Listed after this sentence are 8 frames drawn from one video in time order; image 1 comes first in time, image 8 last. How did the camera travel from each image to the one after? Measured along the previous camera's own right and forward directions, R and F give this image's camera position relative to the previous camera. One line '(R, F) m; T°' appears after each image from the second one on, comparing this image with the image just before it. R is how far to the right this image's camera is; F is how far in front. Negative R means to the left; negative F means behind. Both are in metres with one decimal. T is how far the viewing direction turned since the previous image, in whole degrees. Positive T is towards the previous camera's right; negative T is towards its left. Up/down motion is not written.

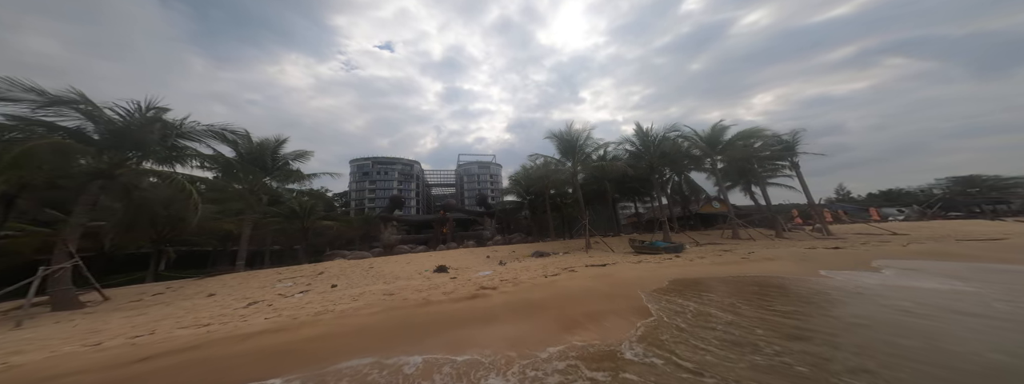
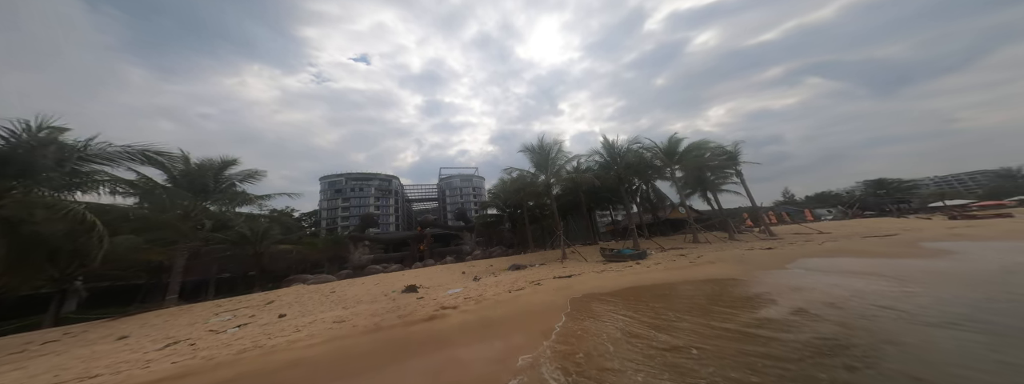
(+0.5, -0.1) m; +5°
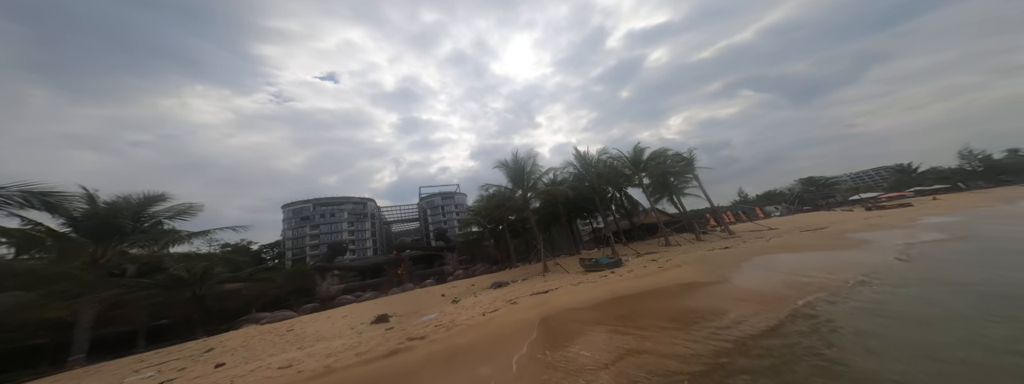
(+0.3, +0.1) m; +4°
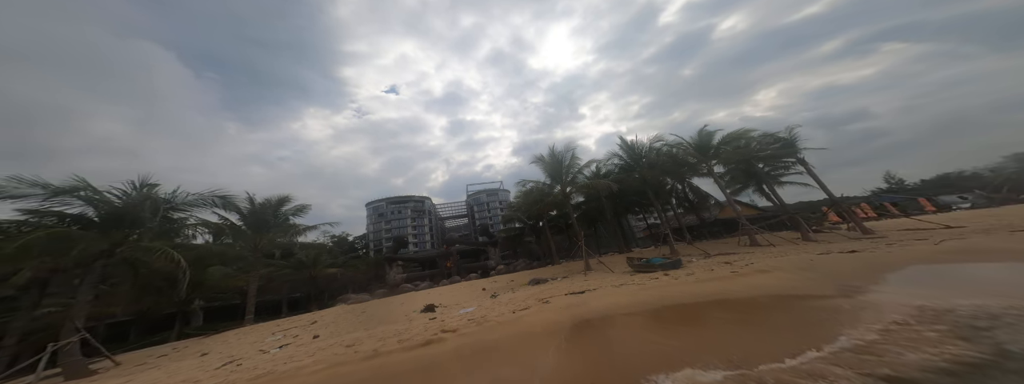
(+0.7, -0.2) m; -11°
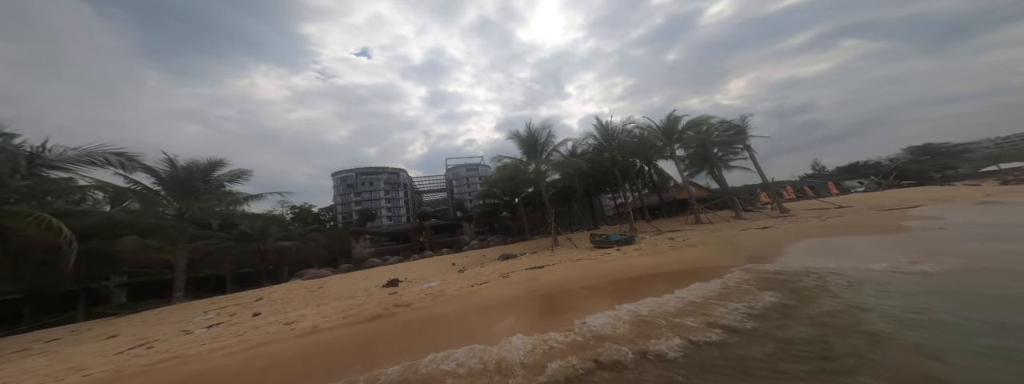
(+0.5, +0.2) m; +5°
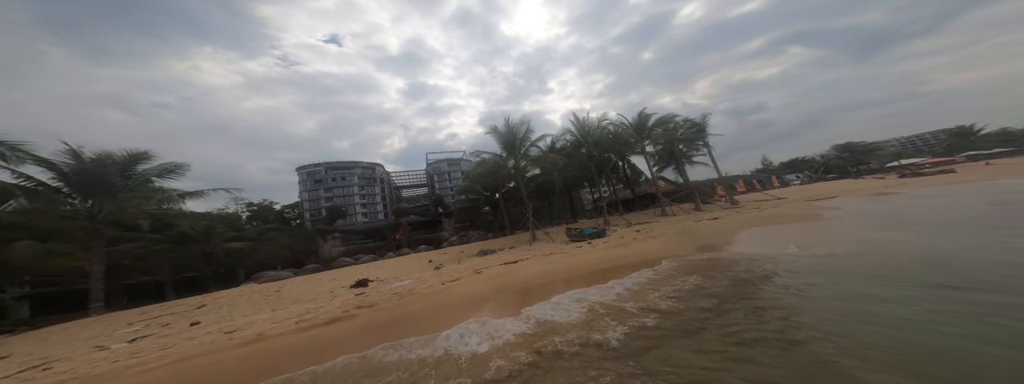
(+0.2, +0.2) m; +4°
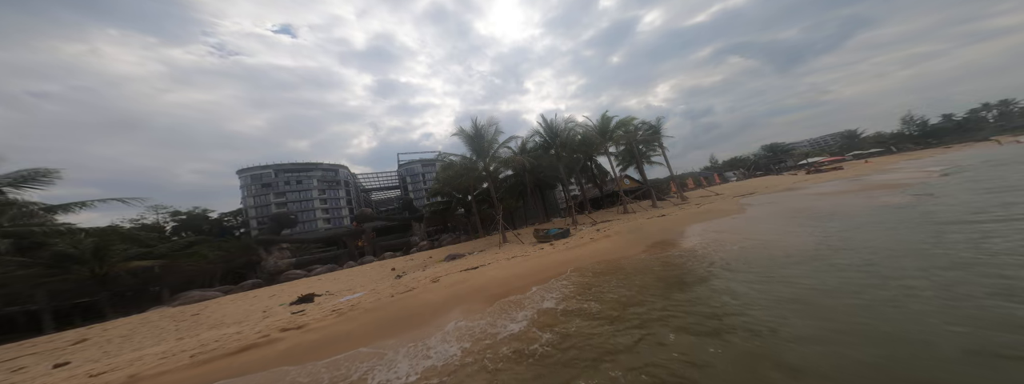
(+0.5, +0.4) m; +6°
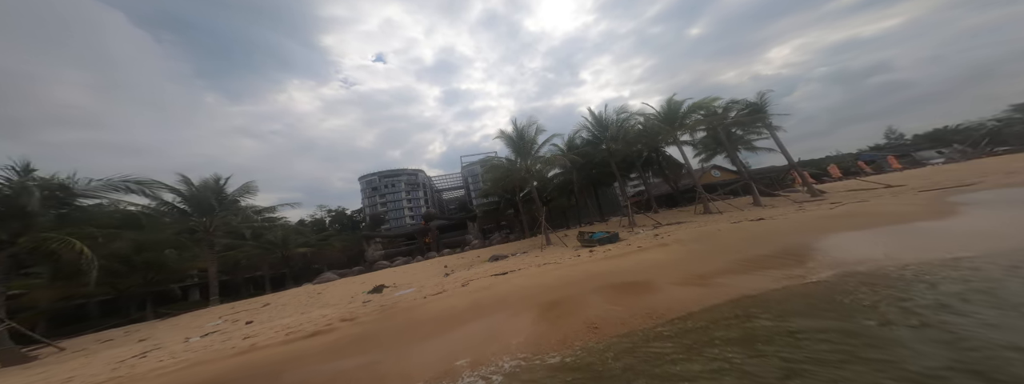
(+1.7, -0.3) m; -15°
